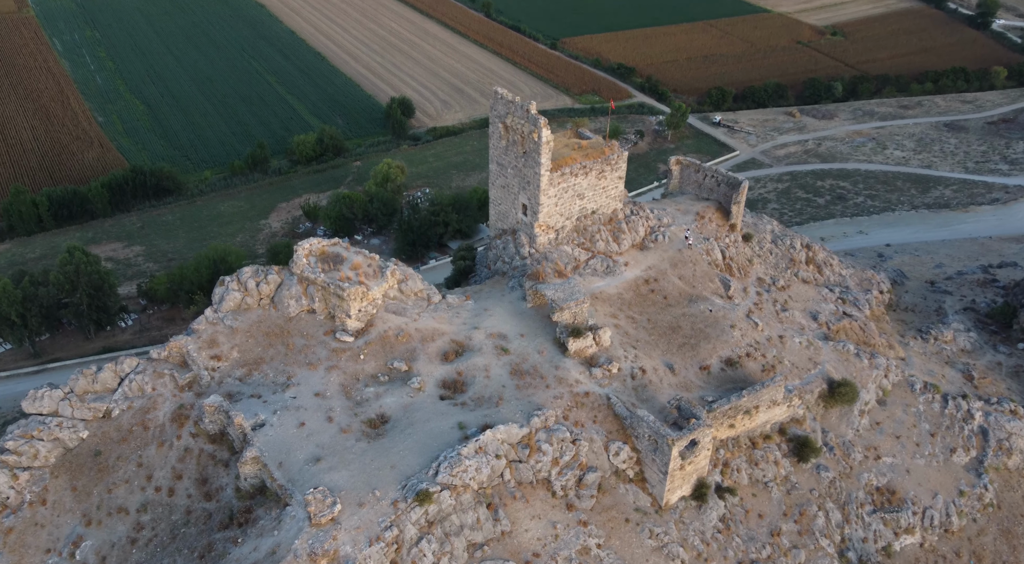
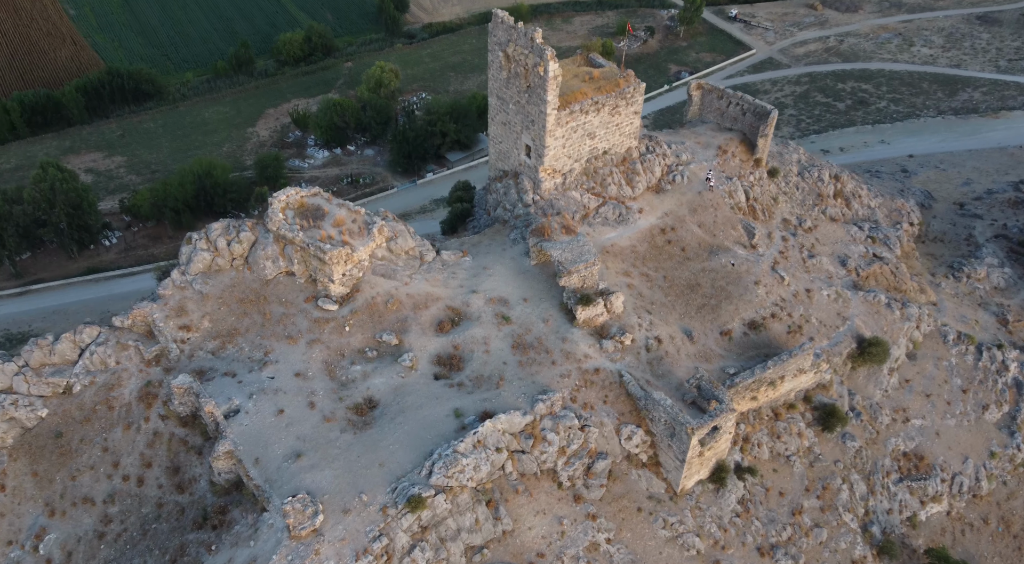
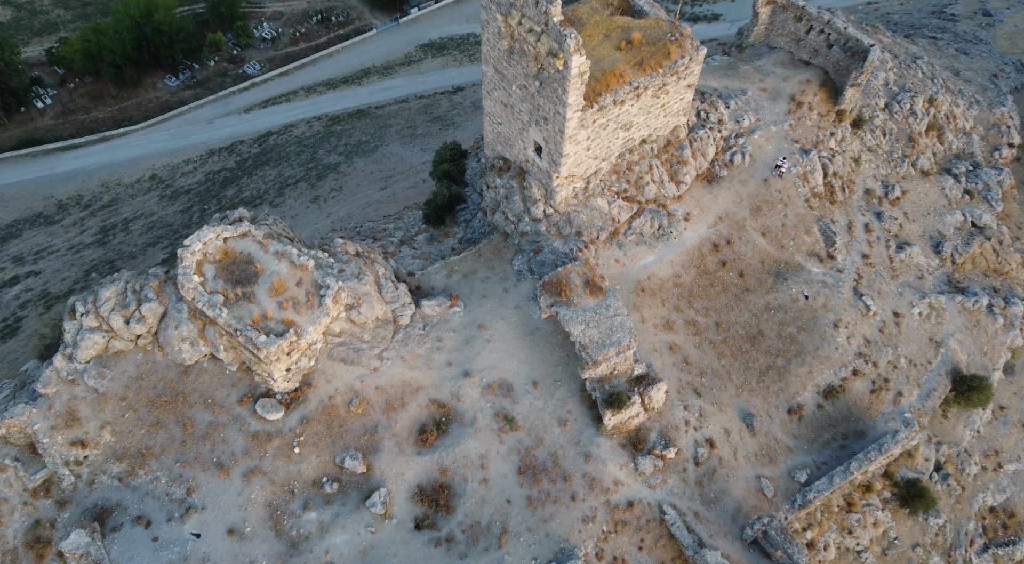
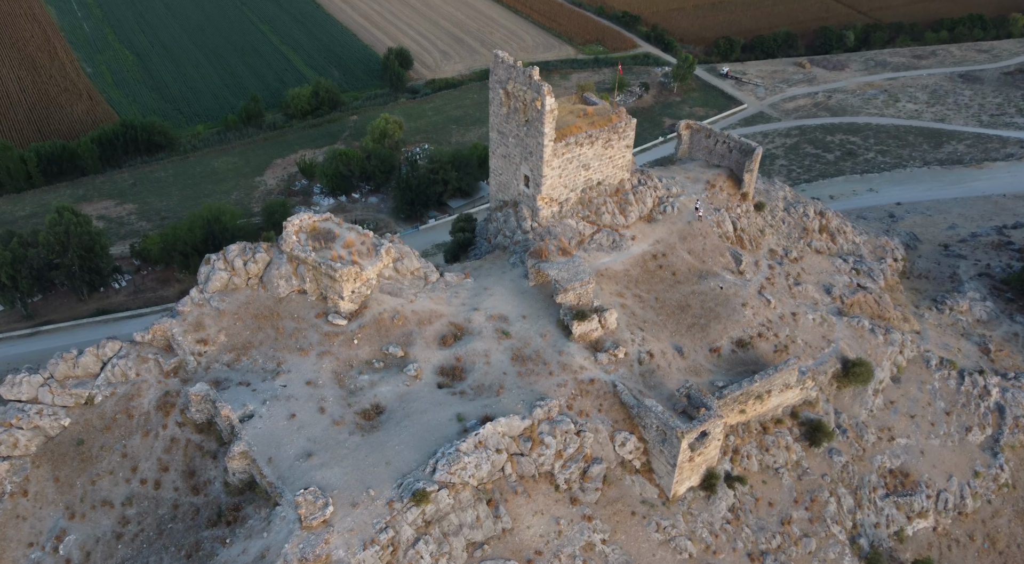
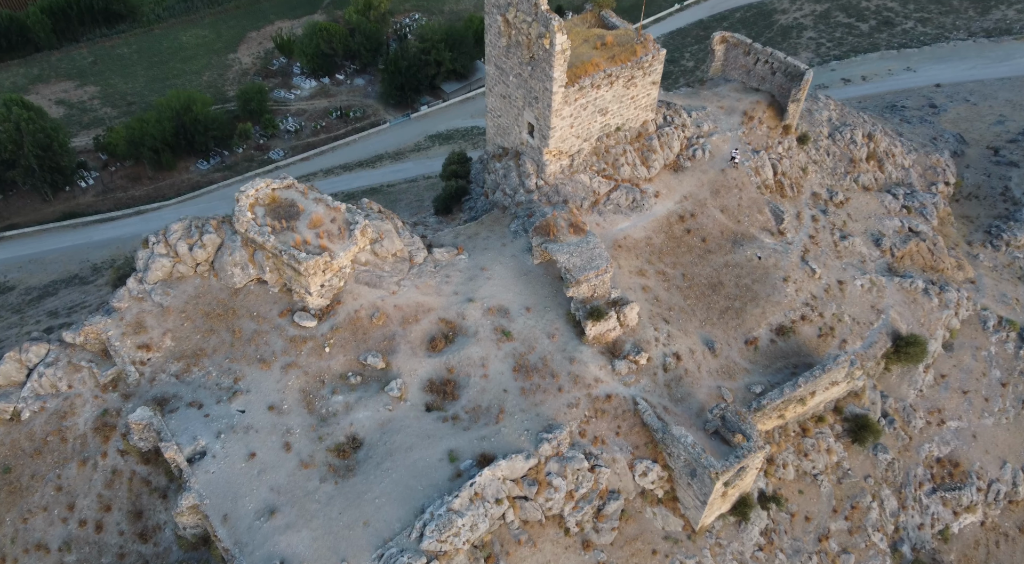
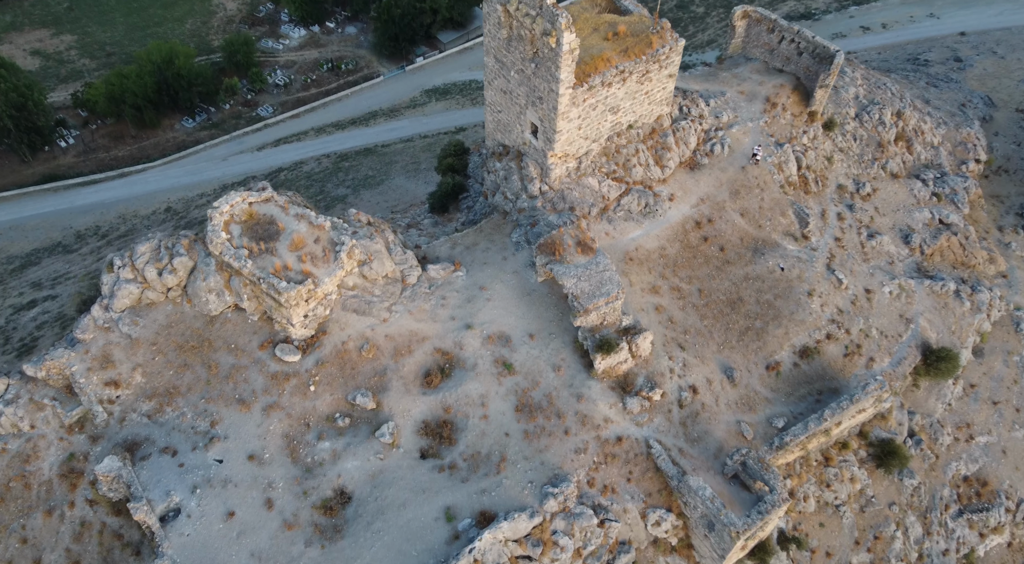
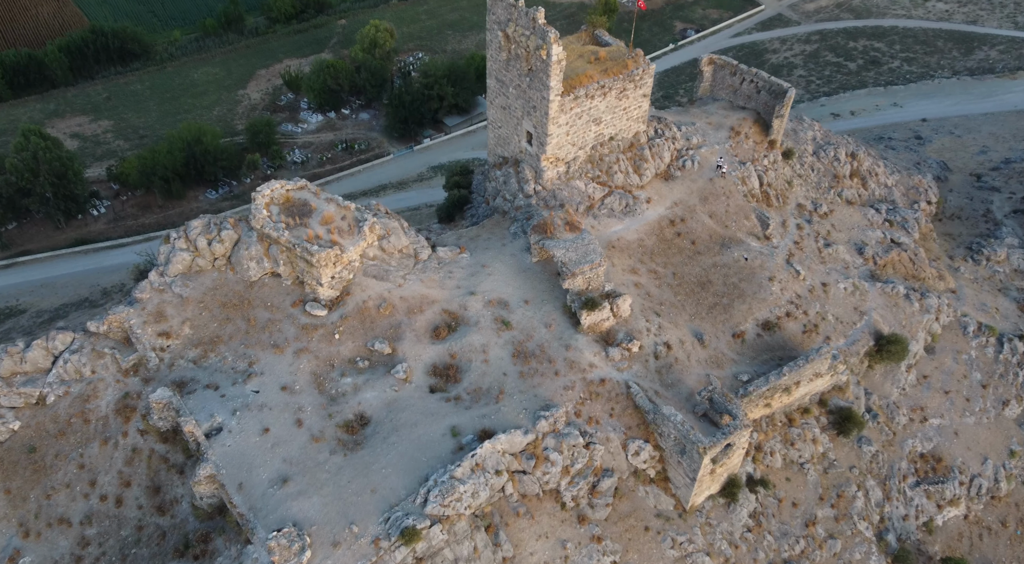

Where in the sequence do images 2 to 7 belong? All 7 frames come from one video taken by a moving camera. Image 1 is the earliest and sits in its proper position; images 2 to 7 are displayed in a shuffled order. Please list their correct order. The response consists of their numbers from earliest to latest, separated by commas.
4, 2, 7, 5, 6, 3
